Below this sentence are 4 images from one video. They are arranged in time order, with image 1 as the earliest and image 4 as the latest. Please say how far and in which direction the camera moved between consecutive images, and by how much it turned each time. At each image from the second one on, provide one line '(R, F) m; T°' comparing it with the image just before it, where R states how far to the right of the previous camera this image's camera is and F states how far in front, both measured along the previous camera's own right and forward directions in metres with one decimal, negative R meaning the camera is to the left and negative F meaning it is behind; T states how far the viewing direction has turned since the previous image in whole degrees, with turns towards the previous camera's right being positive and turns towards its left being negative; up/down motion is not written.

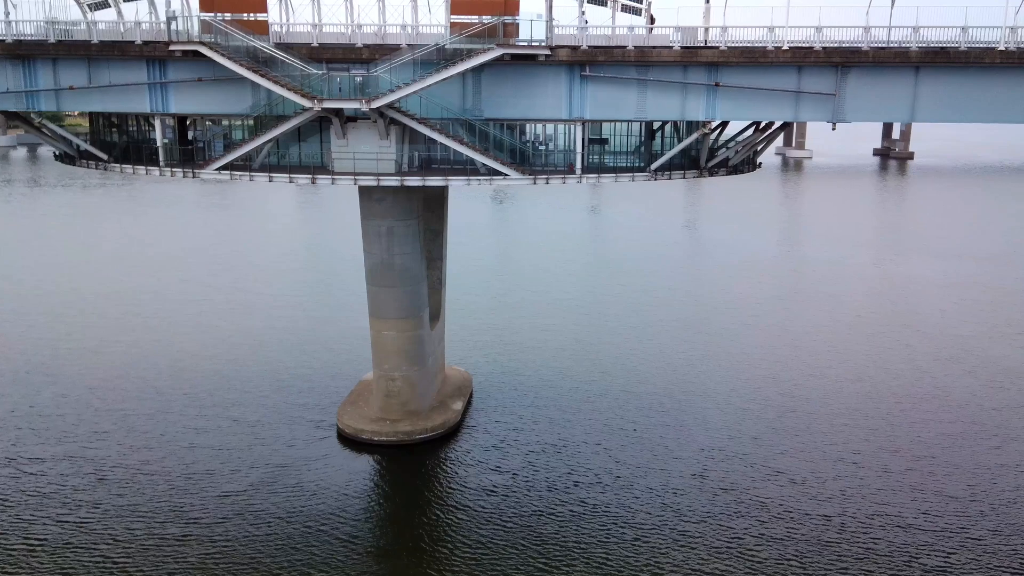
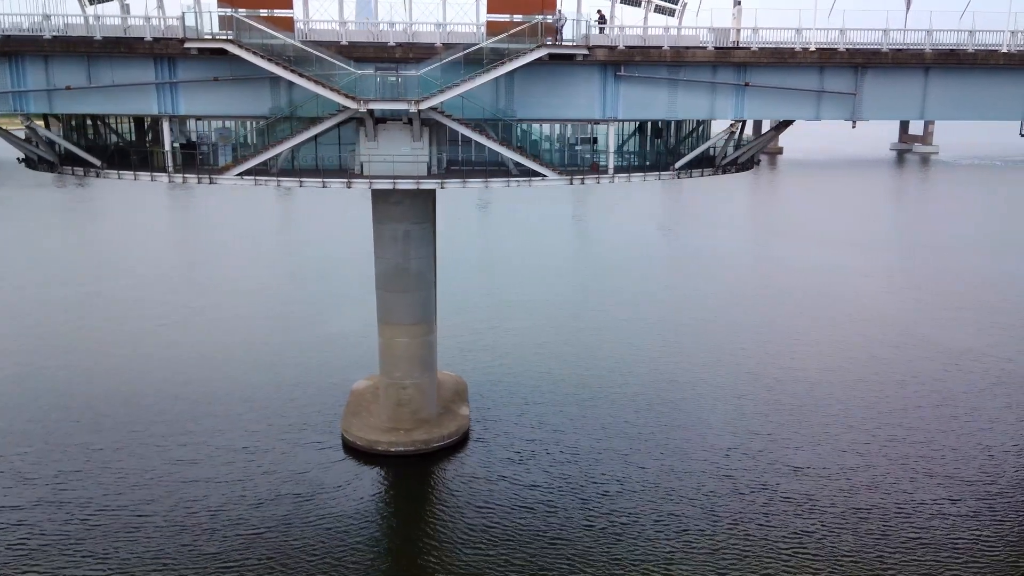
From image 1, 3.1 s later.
(-1.2, +0.8) m; +1°
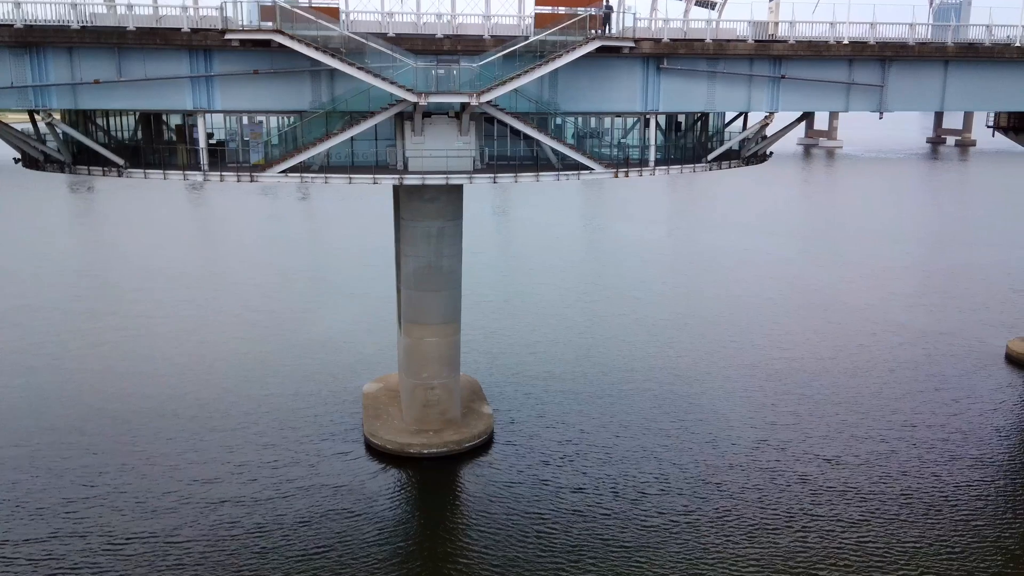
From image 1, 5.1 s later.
(-1.6, +0.6) m; +1°
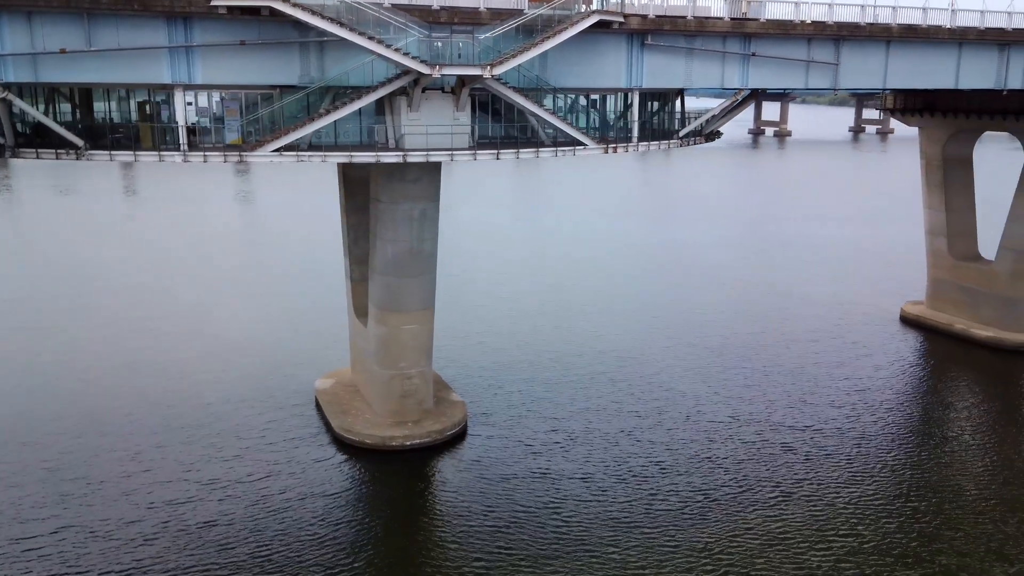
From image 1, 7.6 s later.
(-2.3, +1.0) m; +6°
